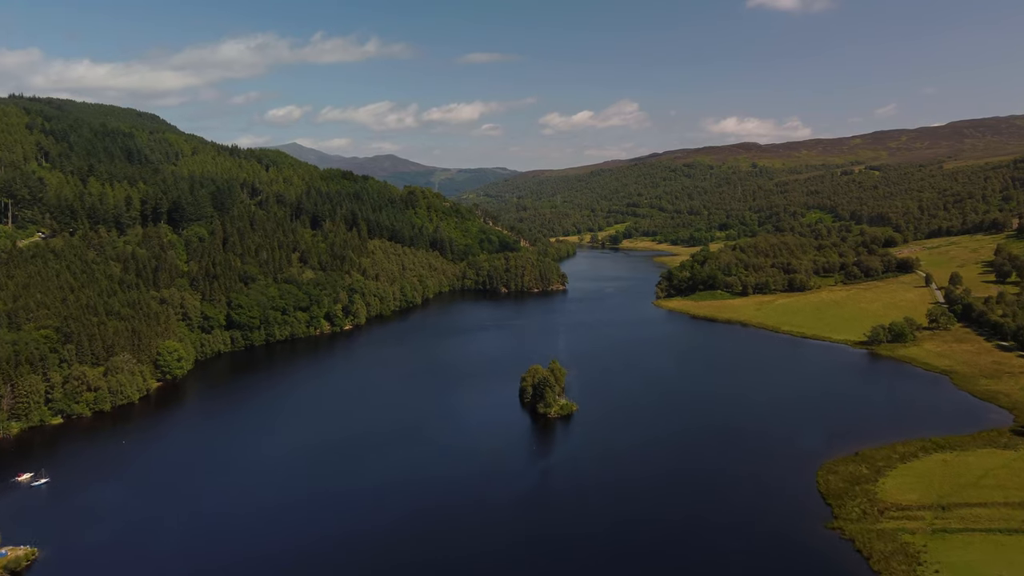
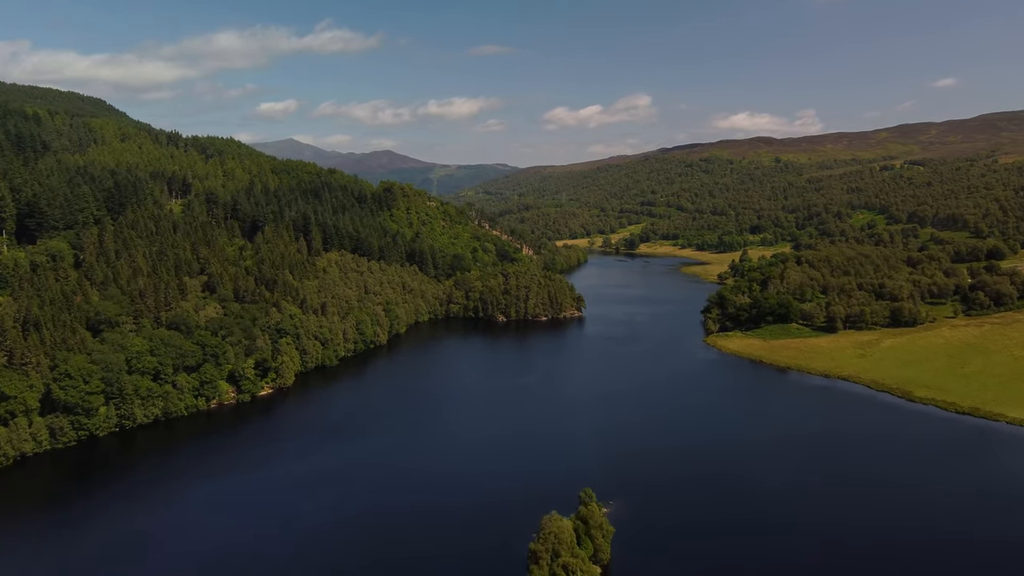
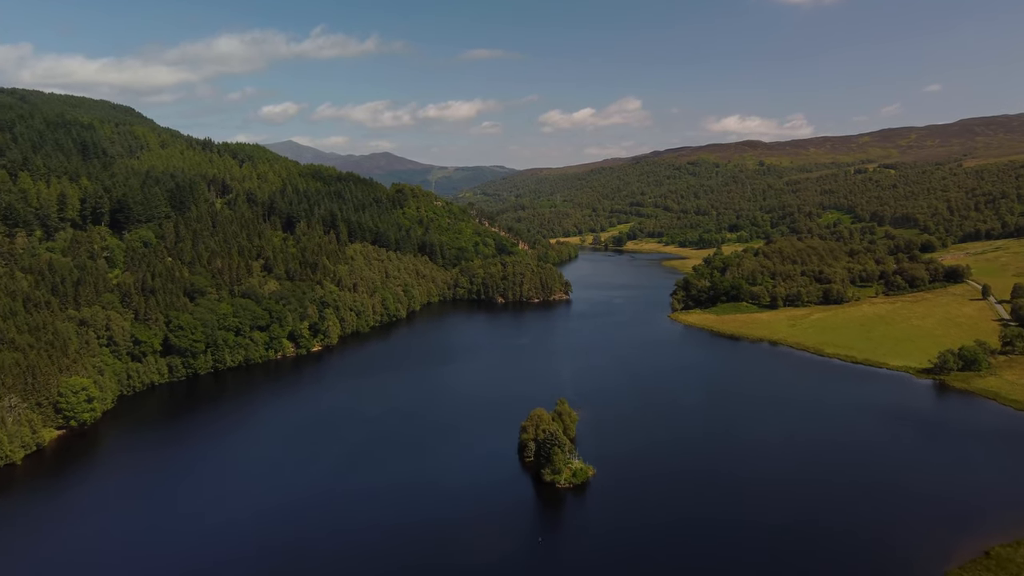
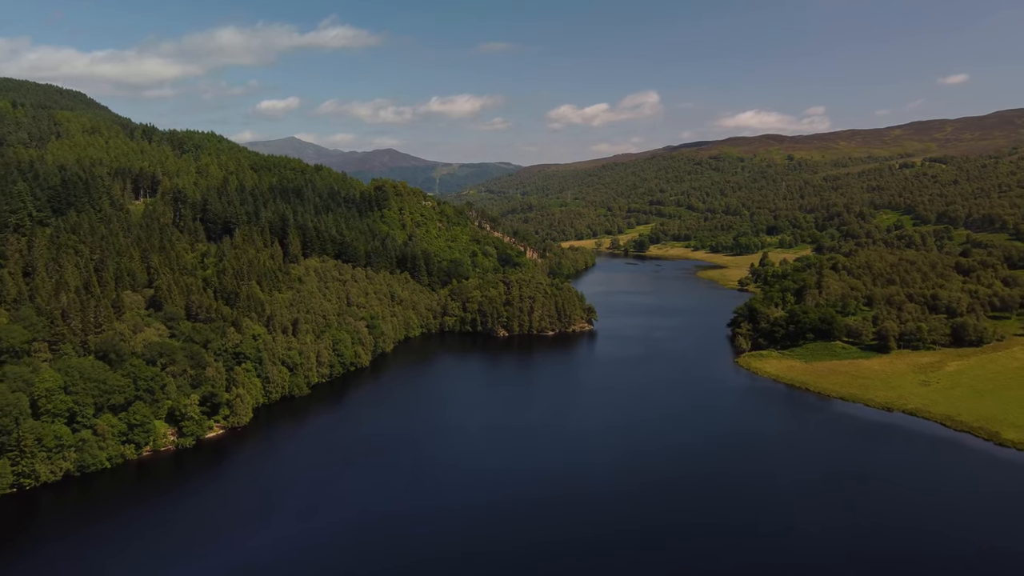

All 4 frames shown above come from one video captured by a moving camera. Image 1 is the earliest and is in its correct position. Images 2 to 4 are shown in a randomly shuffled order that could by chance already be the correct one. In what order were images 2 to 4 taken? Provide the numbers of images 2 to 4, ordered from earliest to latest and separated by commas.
3, 2, 4
